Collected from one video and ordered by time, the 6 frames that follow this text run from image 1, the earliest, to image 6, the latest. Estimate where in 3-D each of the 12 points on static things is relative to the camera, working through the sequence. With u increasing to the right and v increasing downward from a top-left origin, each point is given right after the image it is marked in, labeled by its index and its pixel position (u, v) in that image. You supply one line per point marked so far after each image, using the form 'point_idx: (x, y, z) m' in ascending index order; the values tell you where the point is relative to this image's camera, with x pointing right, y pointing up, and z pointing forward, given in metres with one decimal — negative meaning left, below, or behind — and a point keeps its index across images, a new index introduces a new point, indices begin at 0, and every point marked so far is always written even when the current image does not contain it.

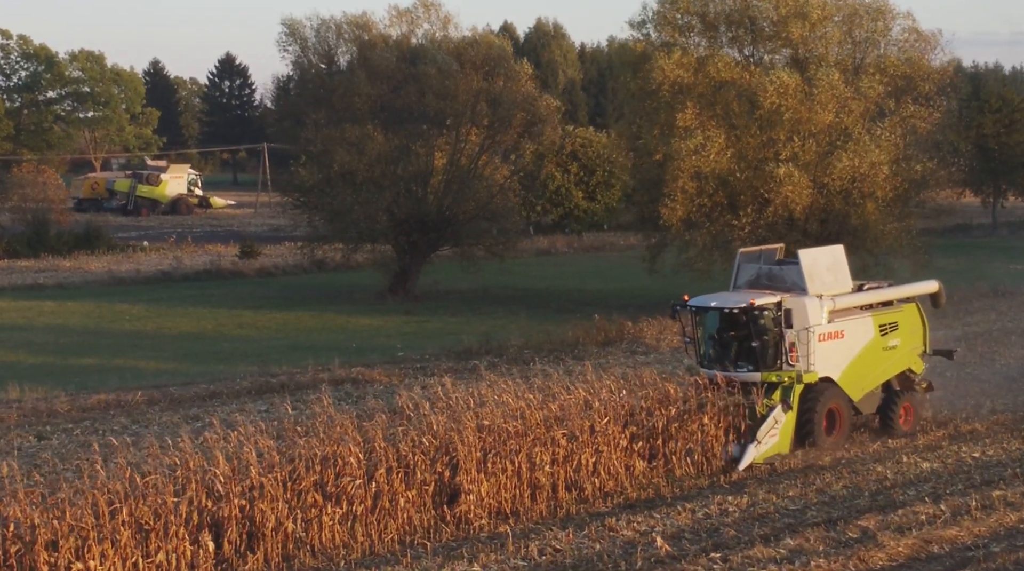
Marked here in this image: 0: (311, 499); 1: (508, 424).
0: (-2.0, -2.1, +14.6) m
1: (-0.1, -1.7, +17.3) m
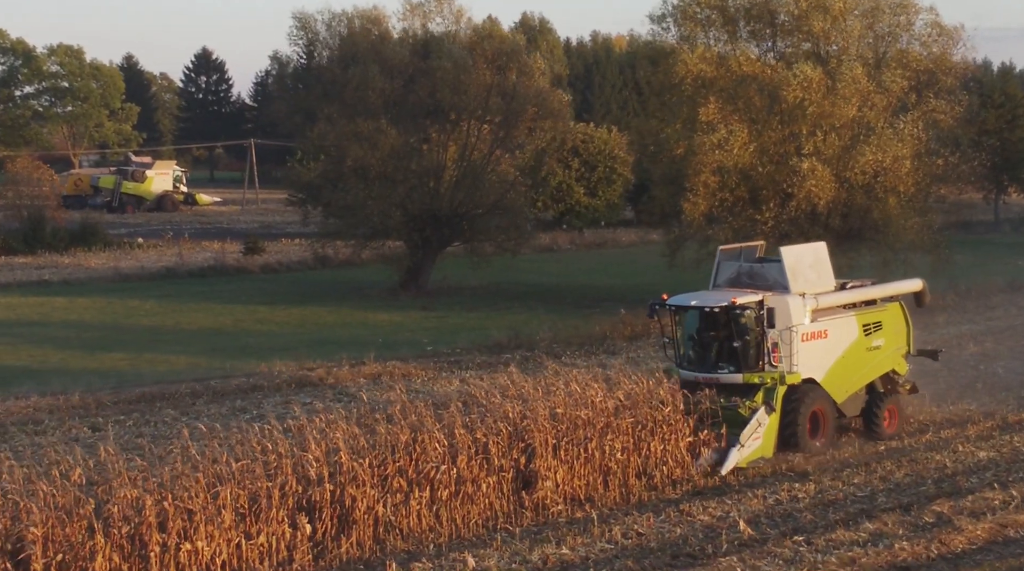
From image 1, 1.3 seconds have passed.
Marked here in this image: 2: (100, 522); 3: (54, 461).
0: (-1.2, -2.0, +14.9) m
1: (+0.8, -1.5, +17.7) m
2: (-3.6, -2.1, +12.9) m
3: (-4.6, -1.7, +14.5) m
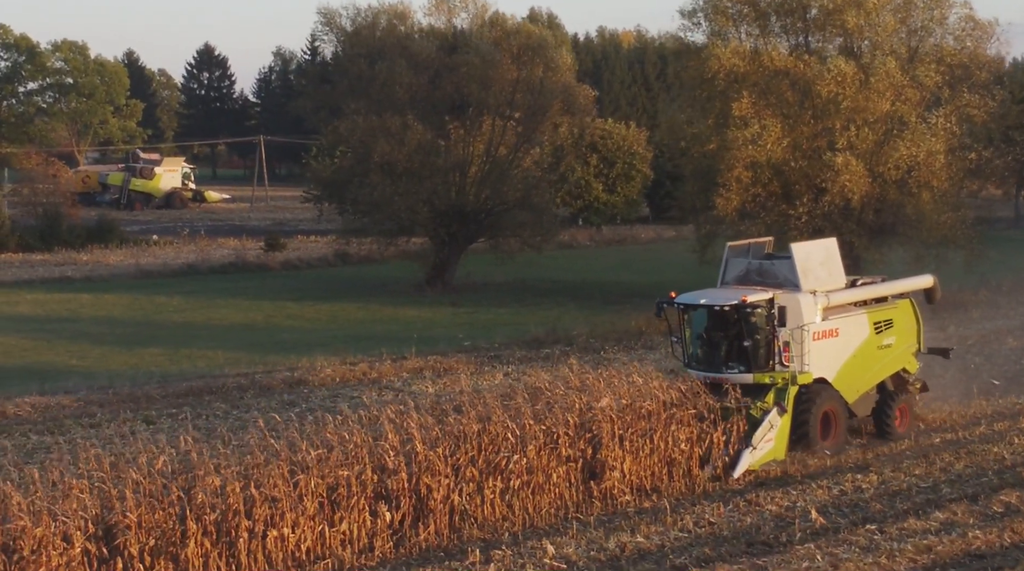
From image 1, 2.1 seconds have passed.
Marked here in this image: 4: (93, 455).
0: (-0.4, -1.9, +15.1) m
1: (+1.6, -1.4, +17.8) m
2: (-2.9, -2.0, +13.2) m
3: (-3.9, -1.7, +14.7) m
4: (-4.0, -1.6, +14.1) m
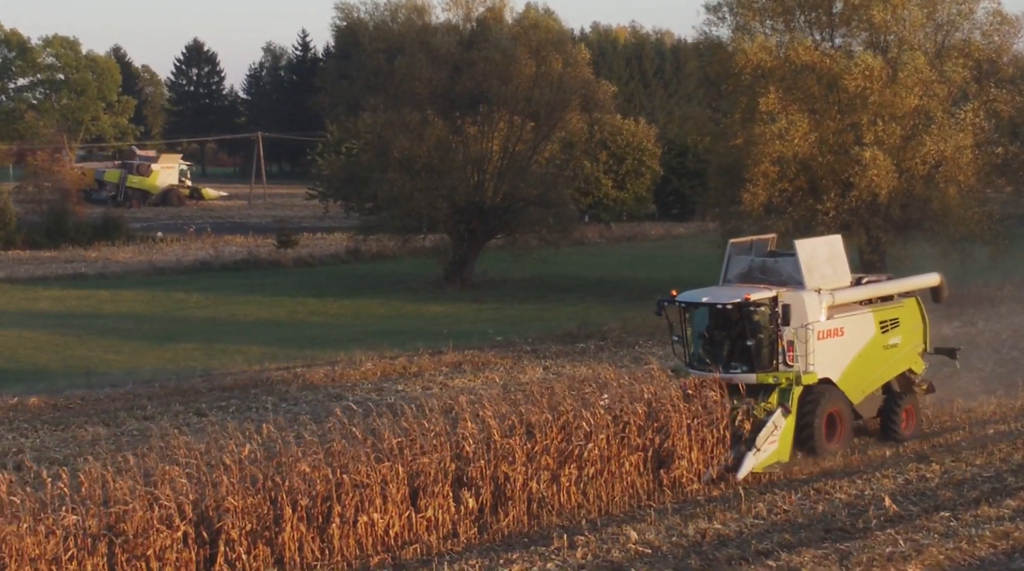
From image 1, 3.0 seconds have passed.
0: (+0.4, -1.9, +15.4) m
1: (+2.4, -1.3, +18.1) m
2: (-2.1, -1.9, +13.5) m
3: (-3.1, -1.6, +15.1) m
4: (-3.3, -1.5, +14.4) m
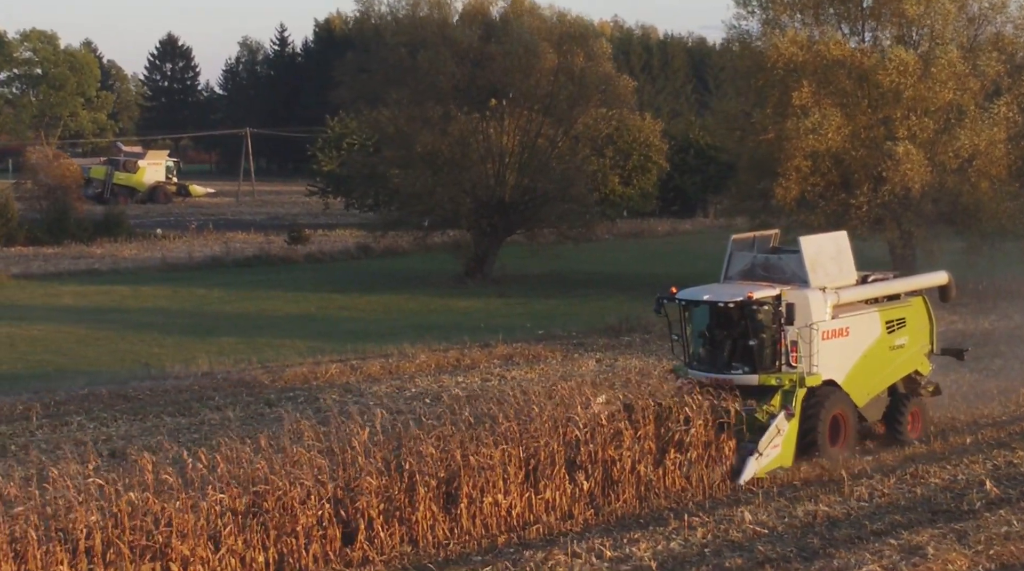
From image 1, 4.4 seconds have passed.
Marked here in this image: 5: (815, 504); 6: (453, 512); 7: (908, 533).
0: (+1.5, -1.7, +15.9) m
1: (+3.6, -1.2, +18.5) m
2: (-1.0, -1.8, +14.0) m
3: (-1.9, -1.5, +15.6) m
4: (-2.1, -1.4, +14.9) m
5: (+3.1, -2.2, +14.8) m
6: (-0.6, -2.2, +14.1) m
7: (+3.5, -2.2, +12.9) m
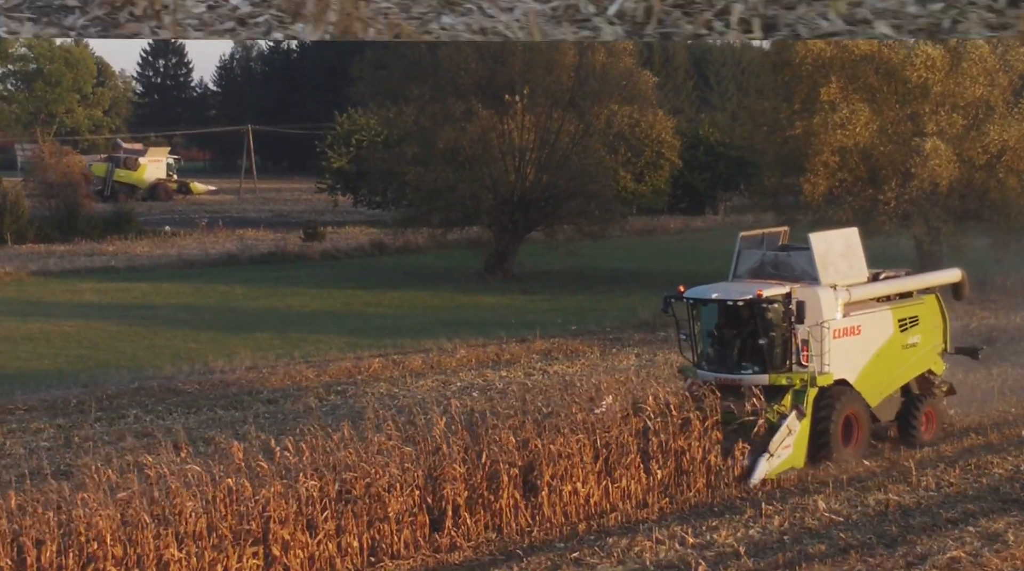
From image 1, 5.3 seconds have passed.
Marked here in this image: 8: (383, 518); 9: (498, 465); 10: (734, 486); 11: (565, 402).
0: (+2.3, -1.7, +16.1) m
1: (+4.5, -1.1, +18.7) m
2: (-0.2, -1.7, +14.3) m
3: (-1.2, -1.4, +15.9) m
4: (-1.3, -1.4, +15.2) m
5: (+3.8, -2.2, +15.1) m
6: (+0.2, -2.1, +14.4) m
7: (+4.2, -2.1, +13.2) m
8: (-1.2, -2.2, +13.5) m
9: (-0.1, -1.8, +14.3) m
10: (+2.4, -2.2, +15.9) m
11: (+0.7, -1.3, +16.5) m
